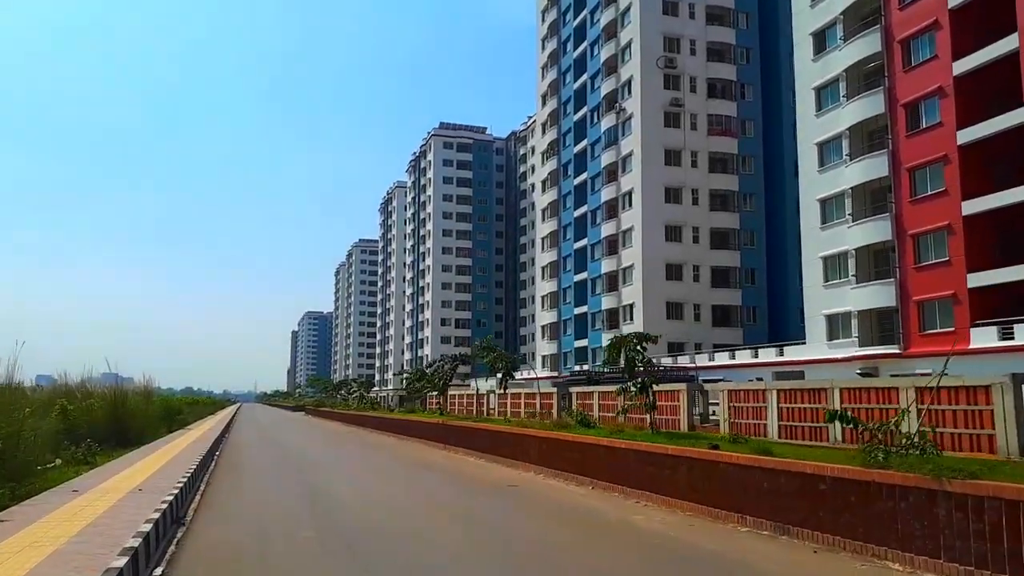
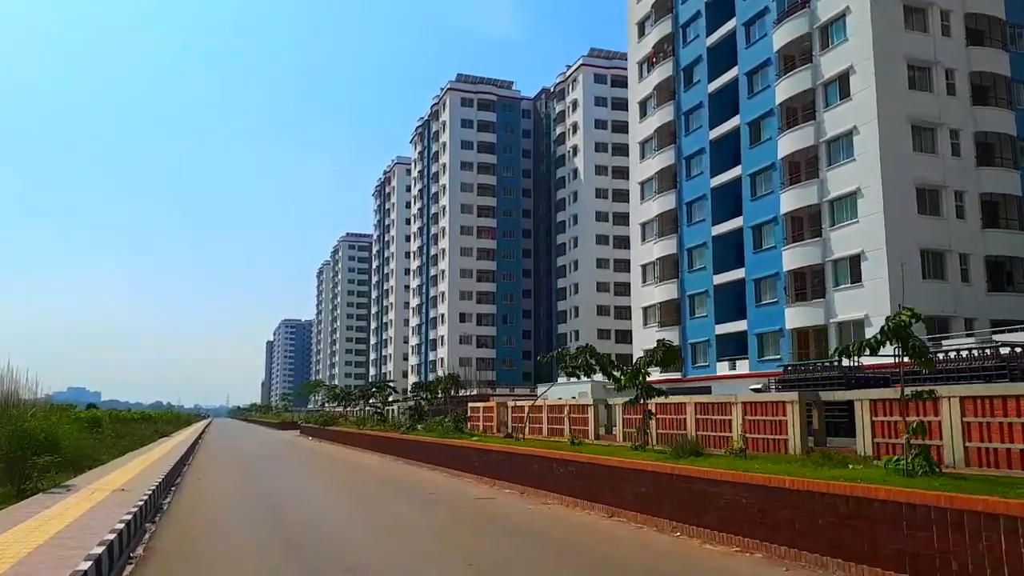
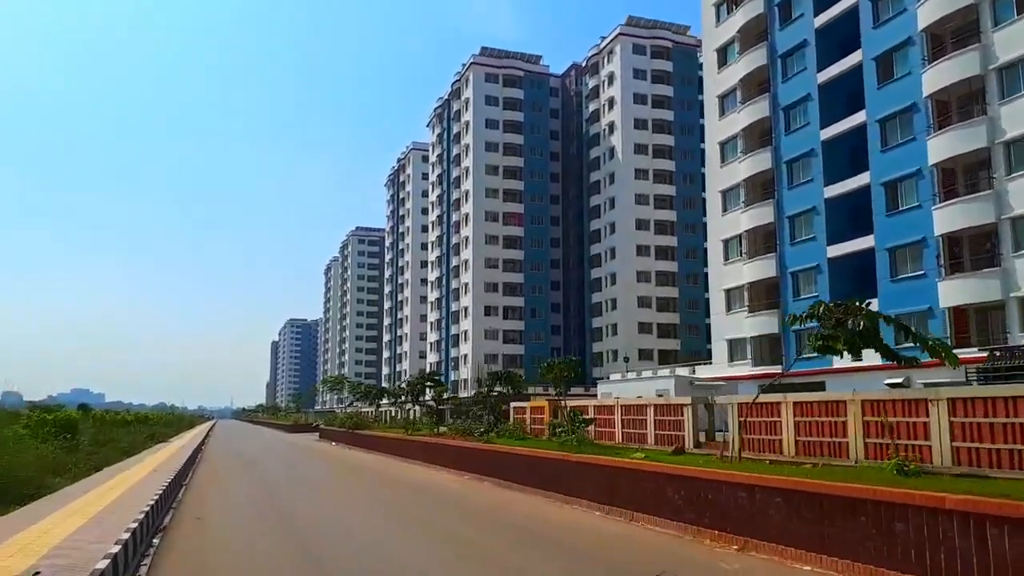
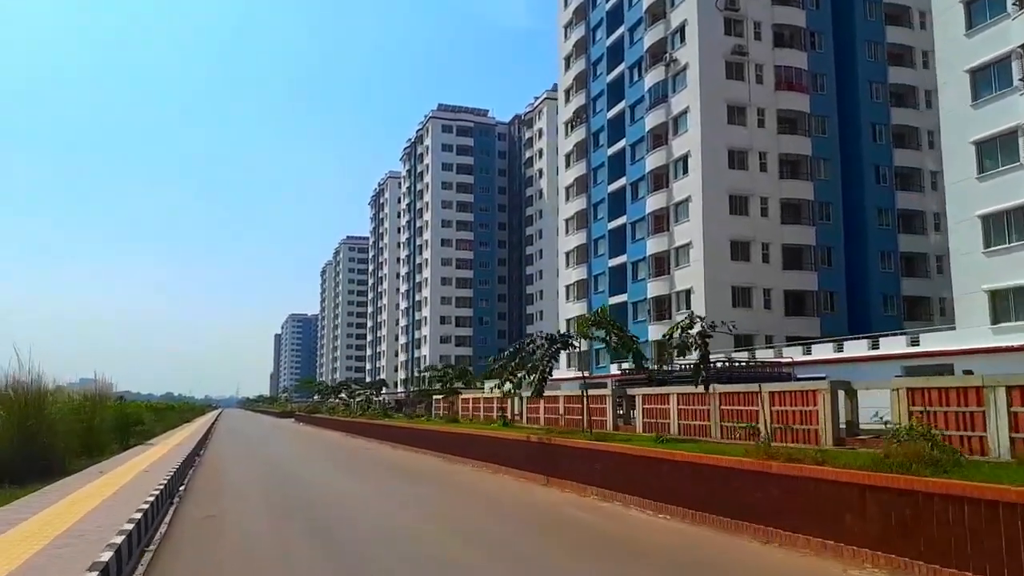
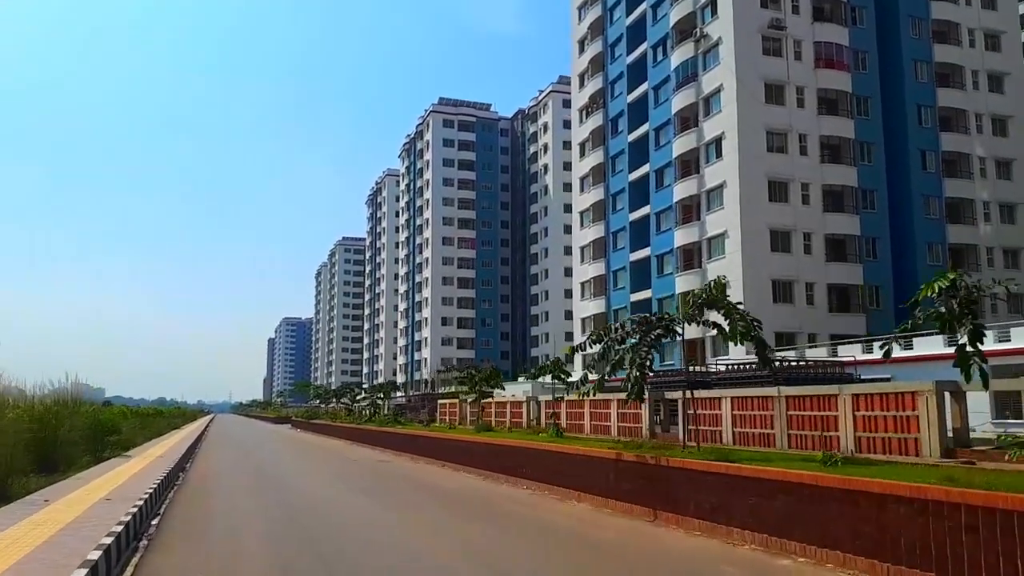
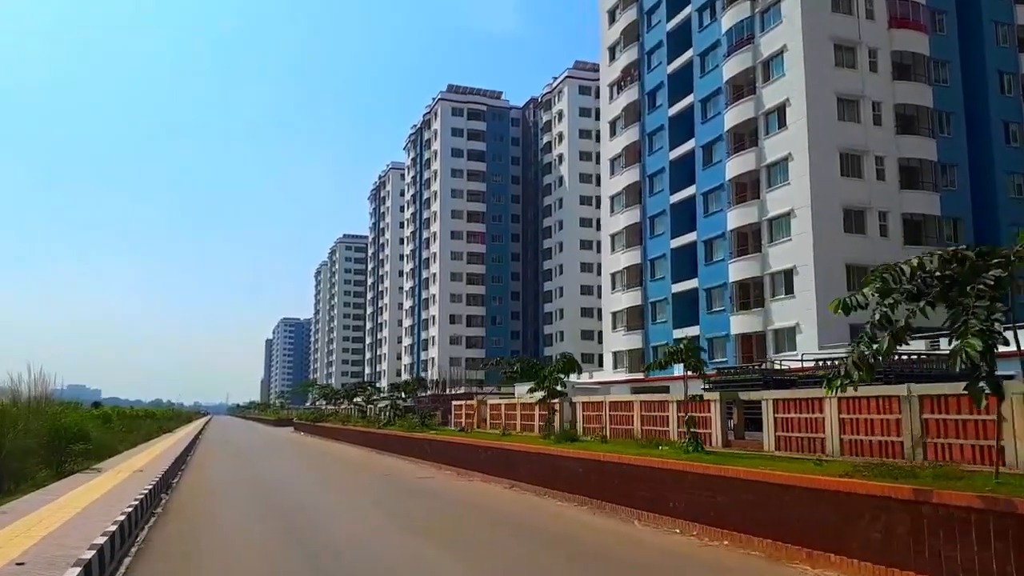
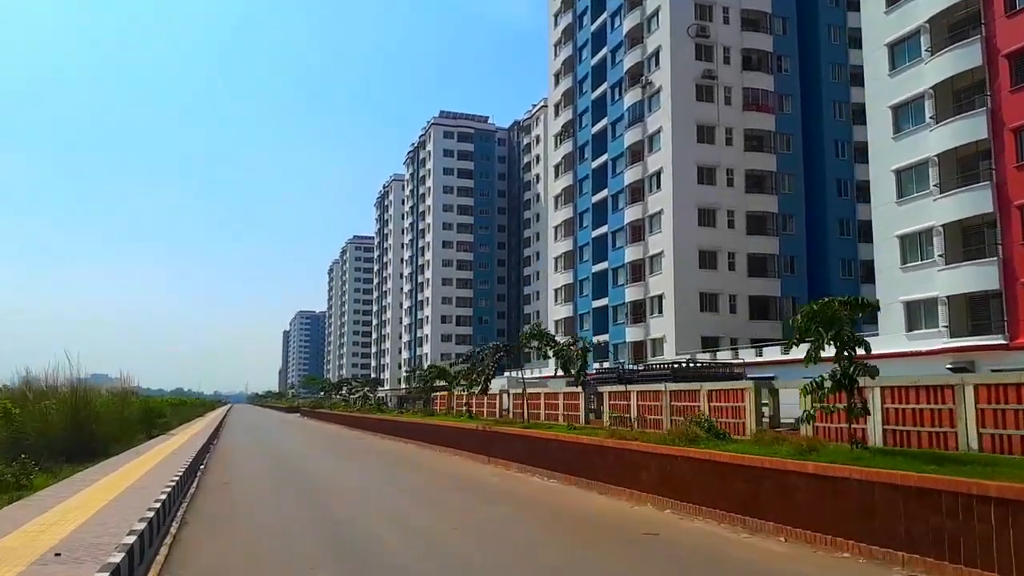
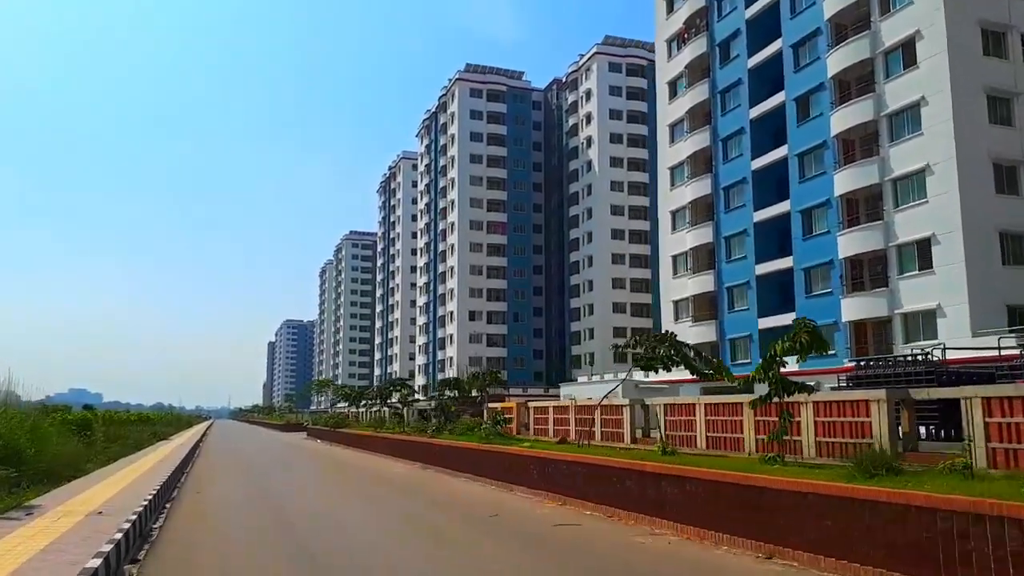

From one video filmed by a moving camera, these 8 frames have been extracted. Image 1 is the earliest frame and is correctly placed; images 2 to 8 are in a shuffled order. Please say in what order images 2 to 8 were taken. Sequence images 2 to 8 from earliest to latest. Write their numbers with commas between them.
7, 4, 5, 6, 2, 8, 3
